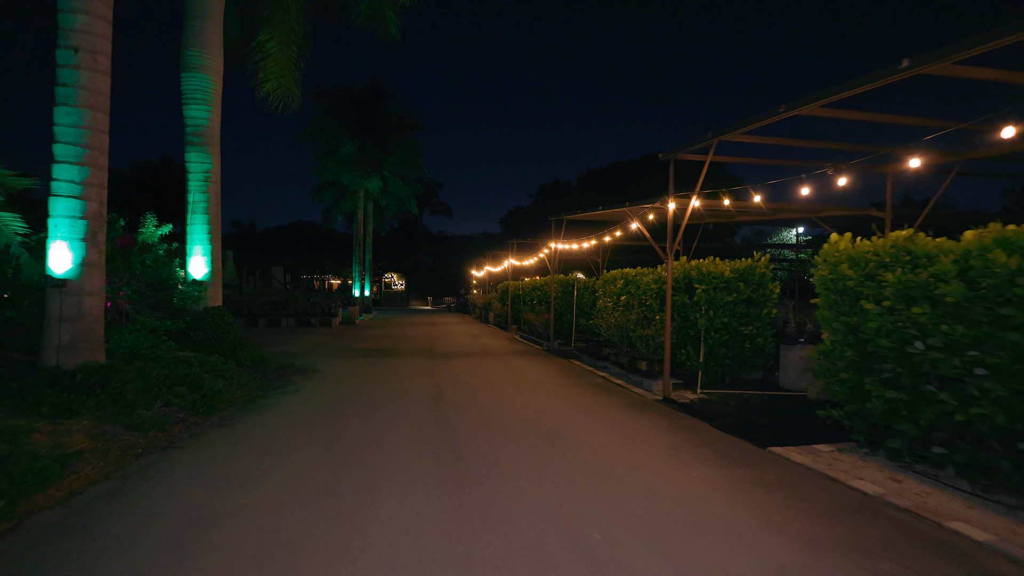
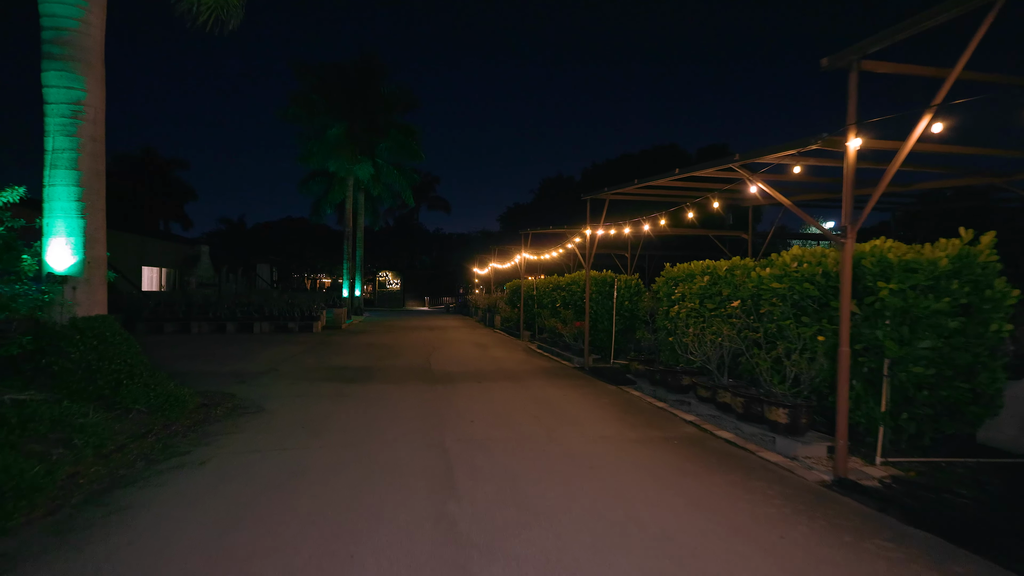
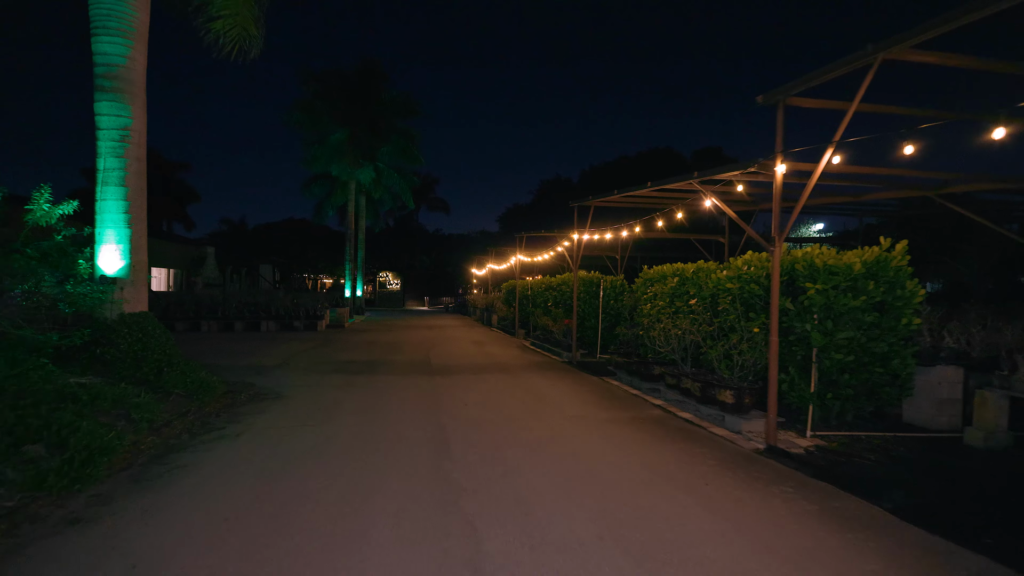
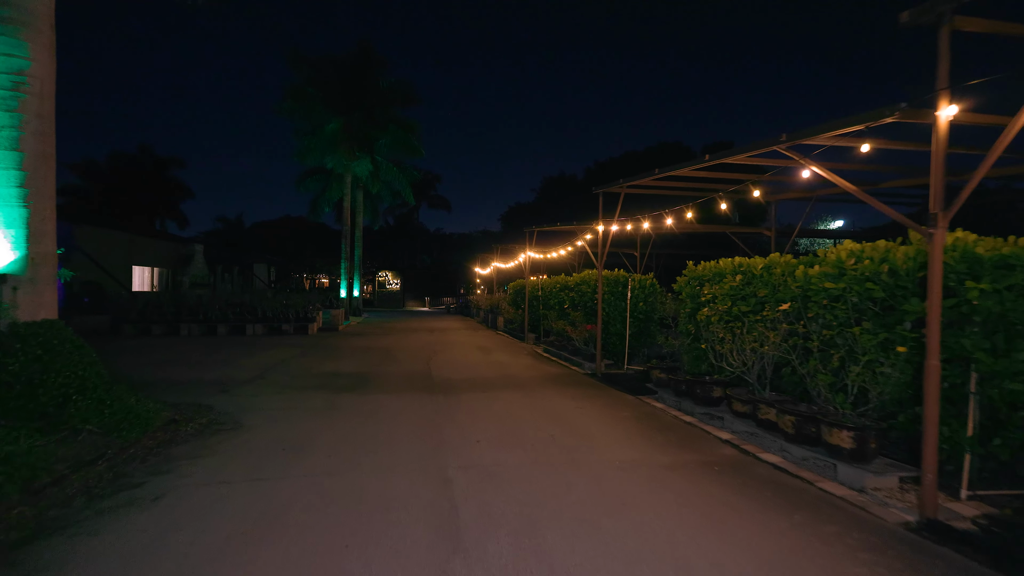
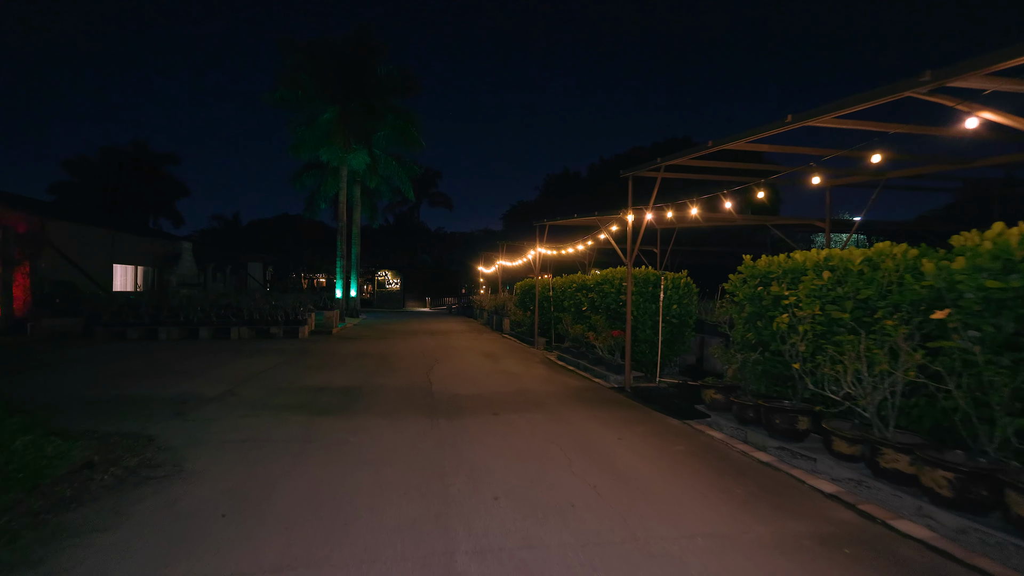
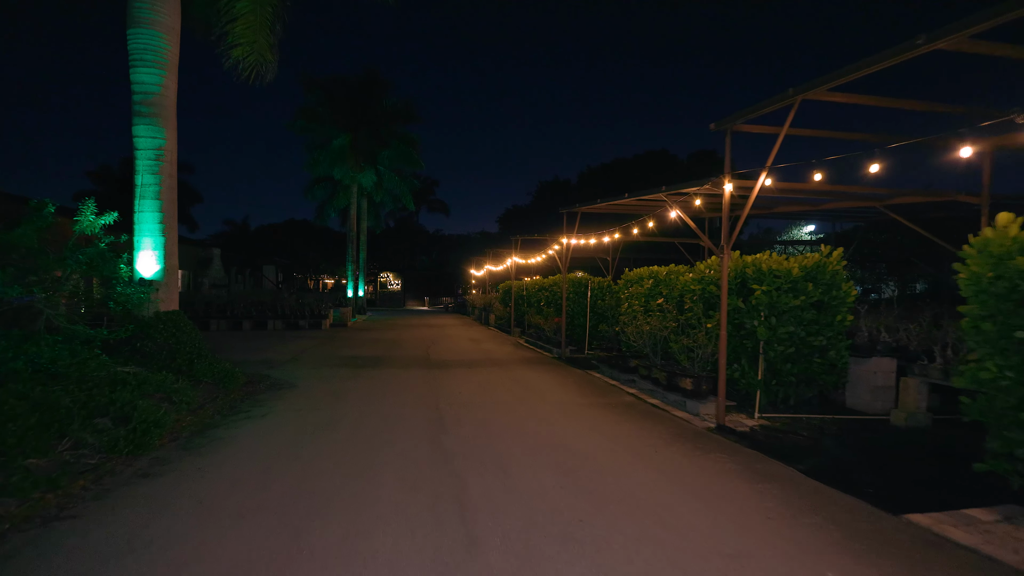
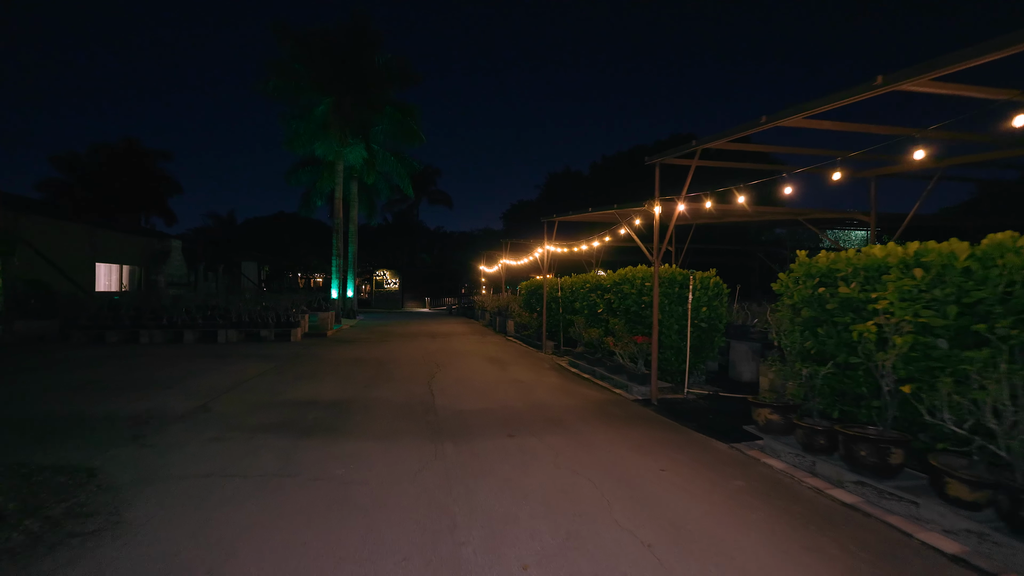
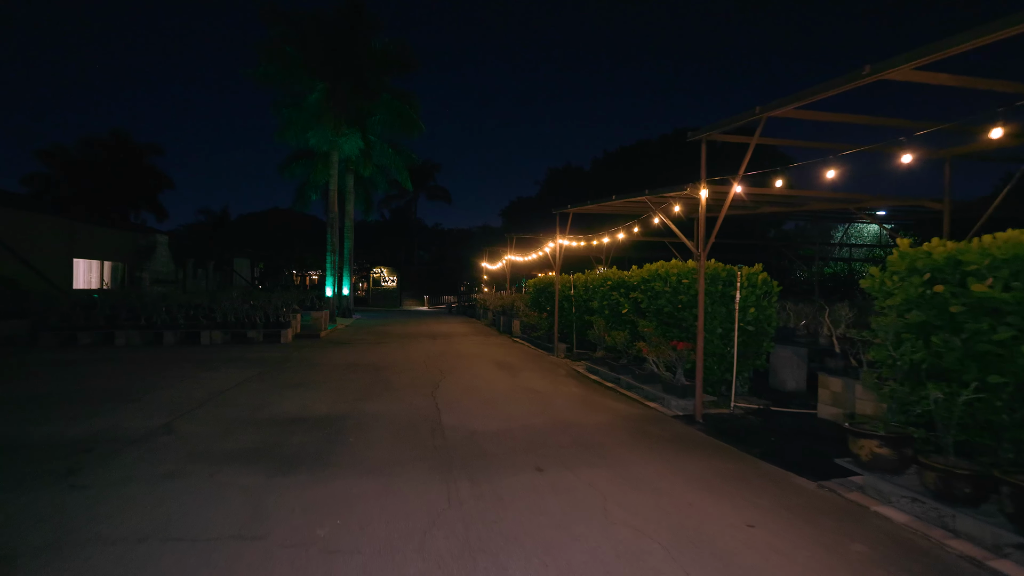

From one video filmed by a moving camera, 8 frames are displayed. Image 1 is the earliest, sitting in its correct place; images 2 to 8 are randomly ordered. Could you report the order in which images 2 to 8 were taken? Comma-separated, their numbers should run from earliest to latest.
6, 3, 2, 4, 5, 7, 8
